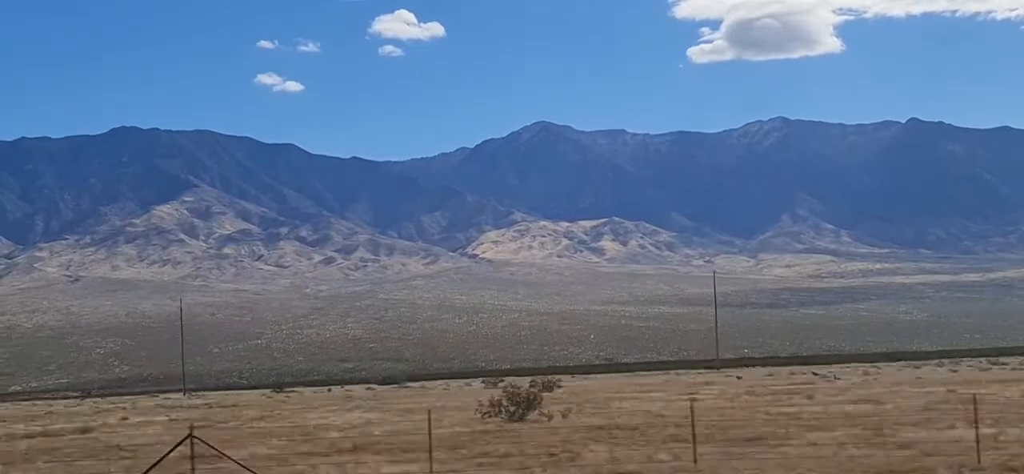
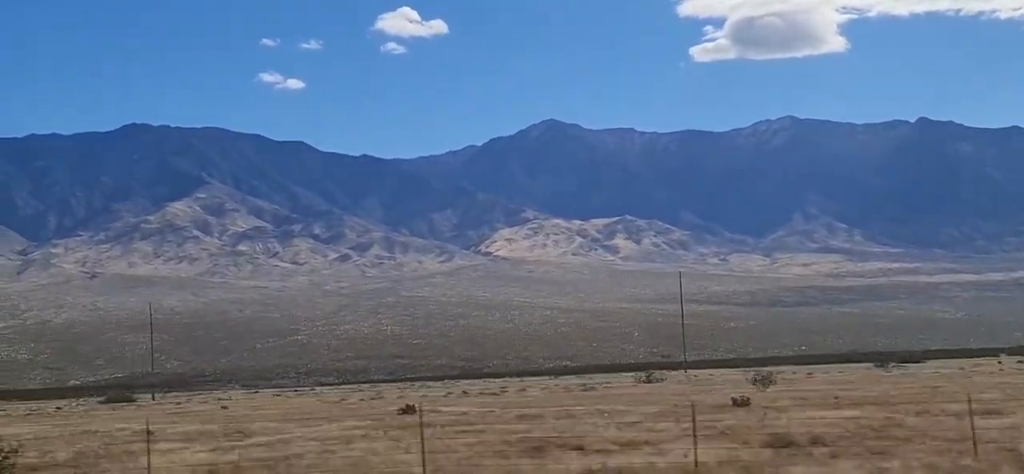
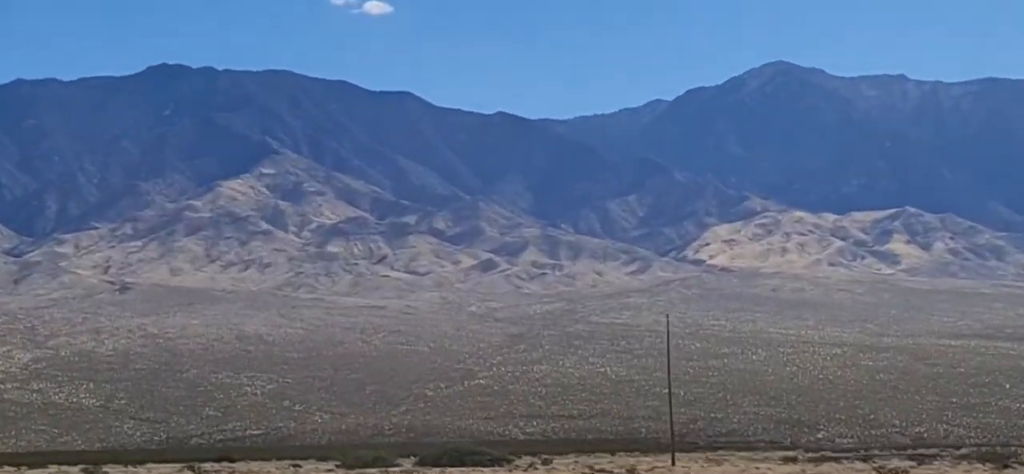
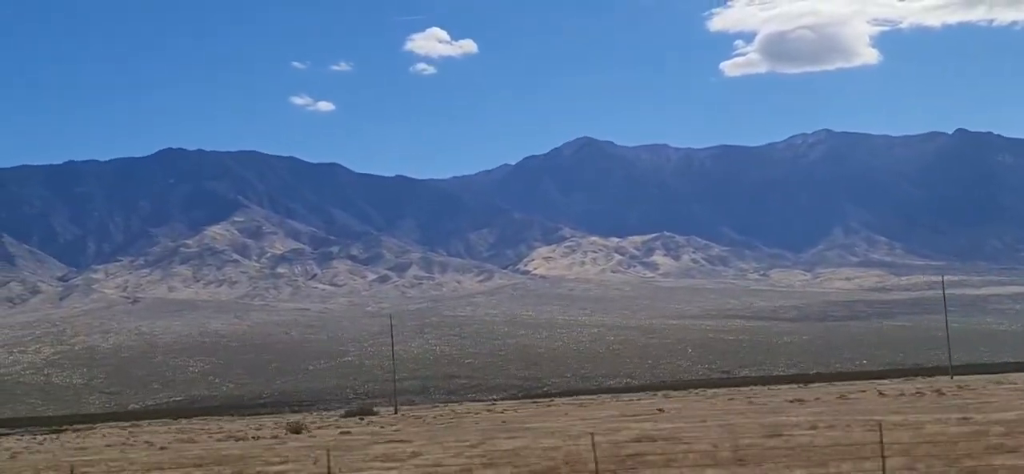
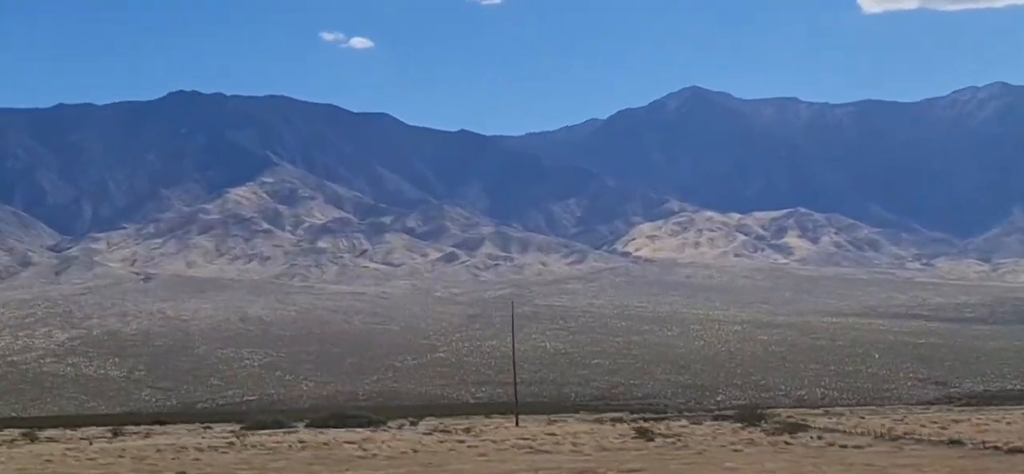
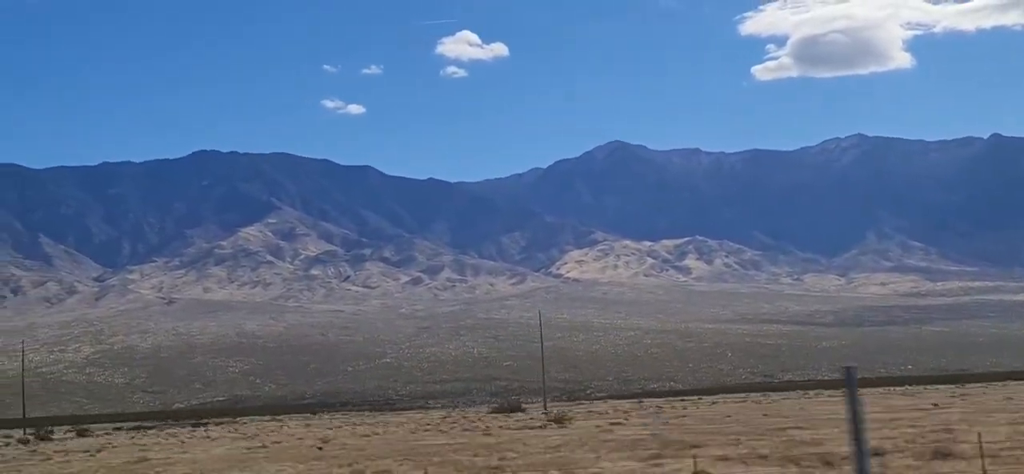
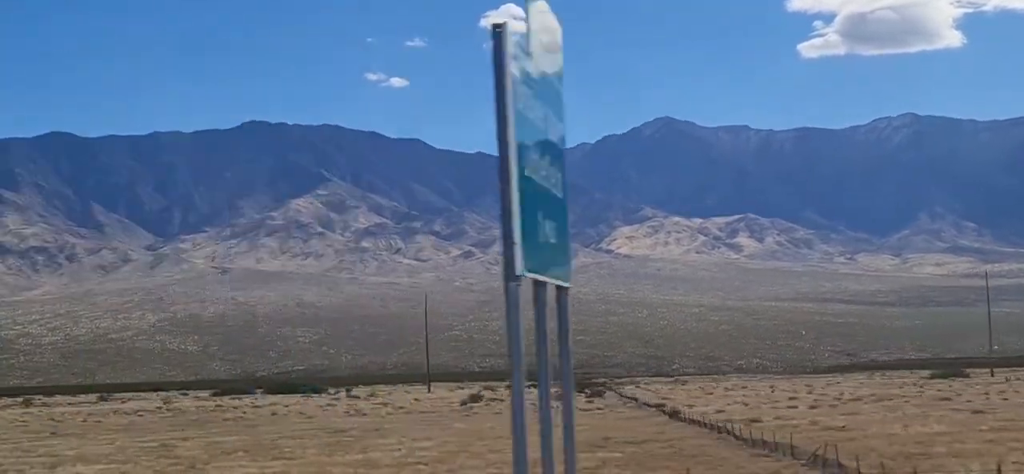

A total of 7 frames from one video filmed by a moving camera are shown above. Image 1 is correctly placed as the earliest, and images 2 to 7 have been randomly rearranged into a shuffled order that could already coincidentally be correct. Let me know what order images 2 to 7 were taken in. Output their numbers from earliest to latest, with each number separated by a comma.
2, 4, 6, 7, 5, 3
